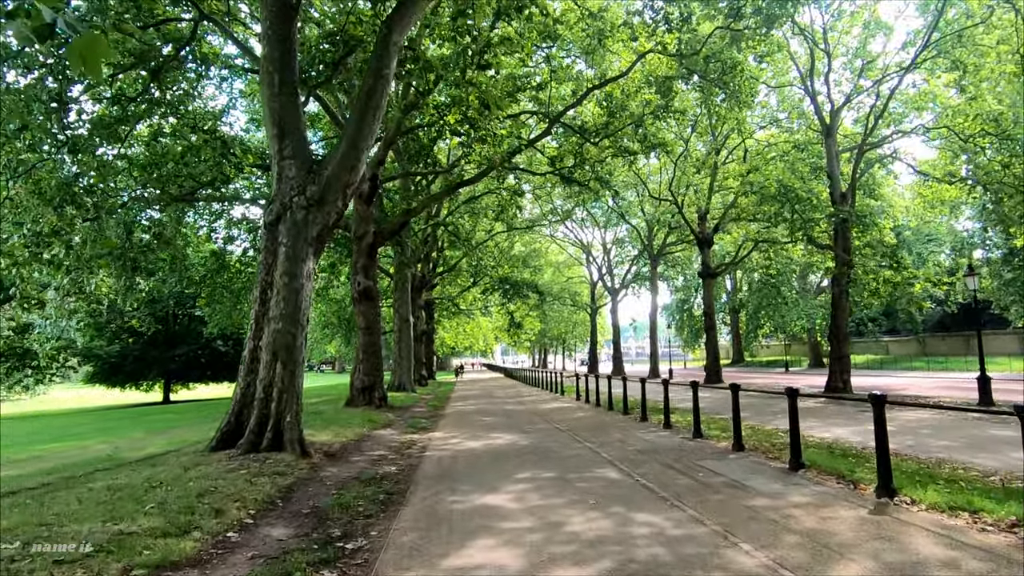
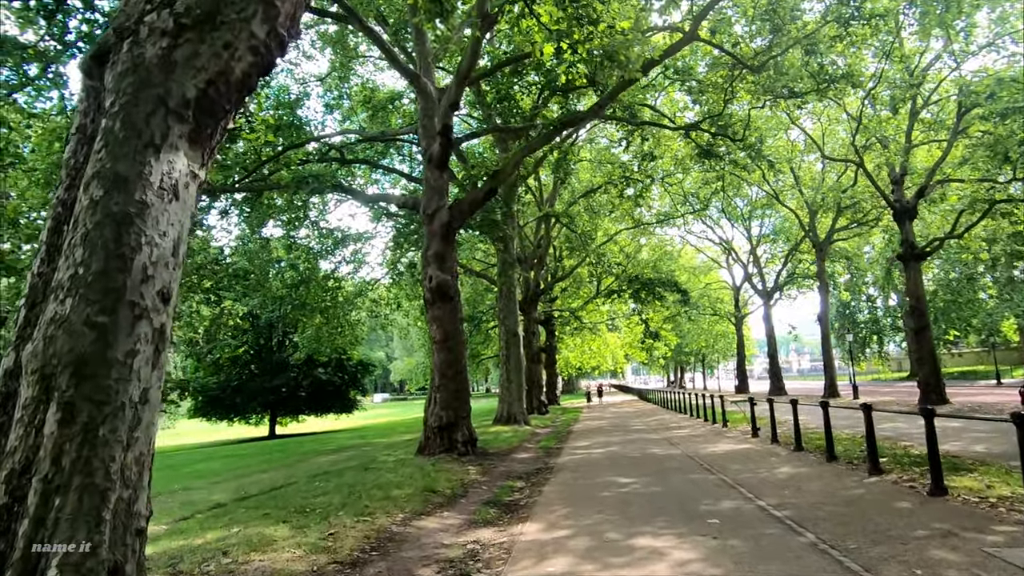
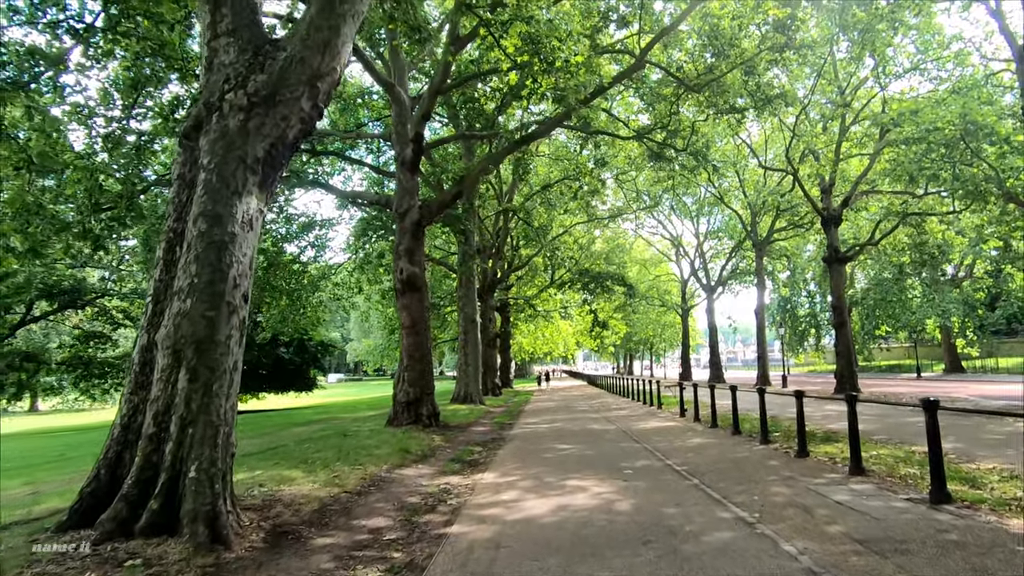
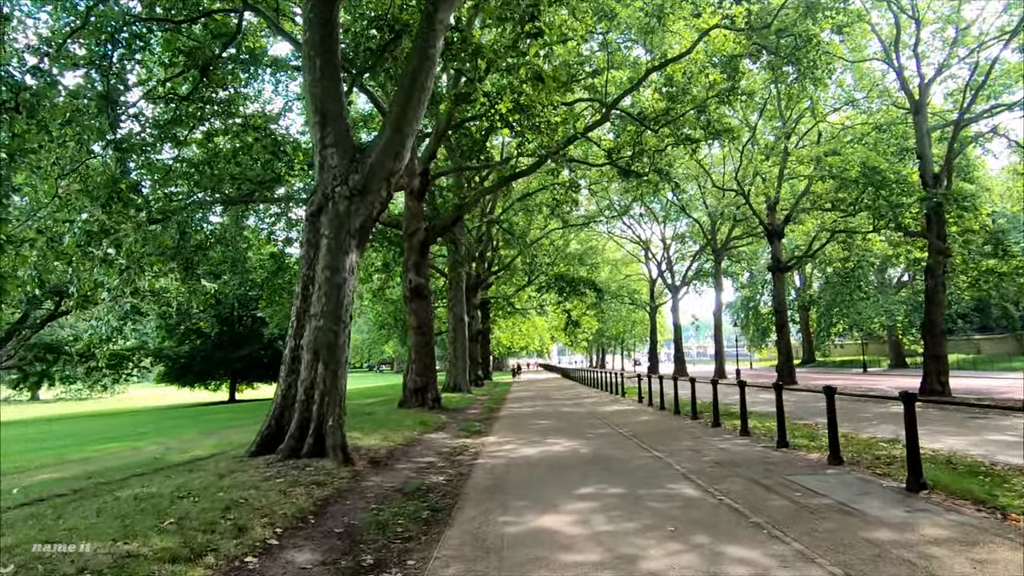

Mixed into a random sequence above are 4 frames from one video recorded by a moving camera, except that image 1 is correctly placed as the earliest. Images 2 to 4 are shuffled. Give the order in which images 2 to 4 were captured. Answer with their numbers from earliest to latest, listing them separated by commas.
4, 3, 2
